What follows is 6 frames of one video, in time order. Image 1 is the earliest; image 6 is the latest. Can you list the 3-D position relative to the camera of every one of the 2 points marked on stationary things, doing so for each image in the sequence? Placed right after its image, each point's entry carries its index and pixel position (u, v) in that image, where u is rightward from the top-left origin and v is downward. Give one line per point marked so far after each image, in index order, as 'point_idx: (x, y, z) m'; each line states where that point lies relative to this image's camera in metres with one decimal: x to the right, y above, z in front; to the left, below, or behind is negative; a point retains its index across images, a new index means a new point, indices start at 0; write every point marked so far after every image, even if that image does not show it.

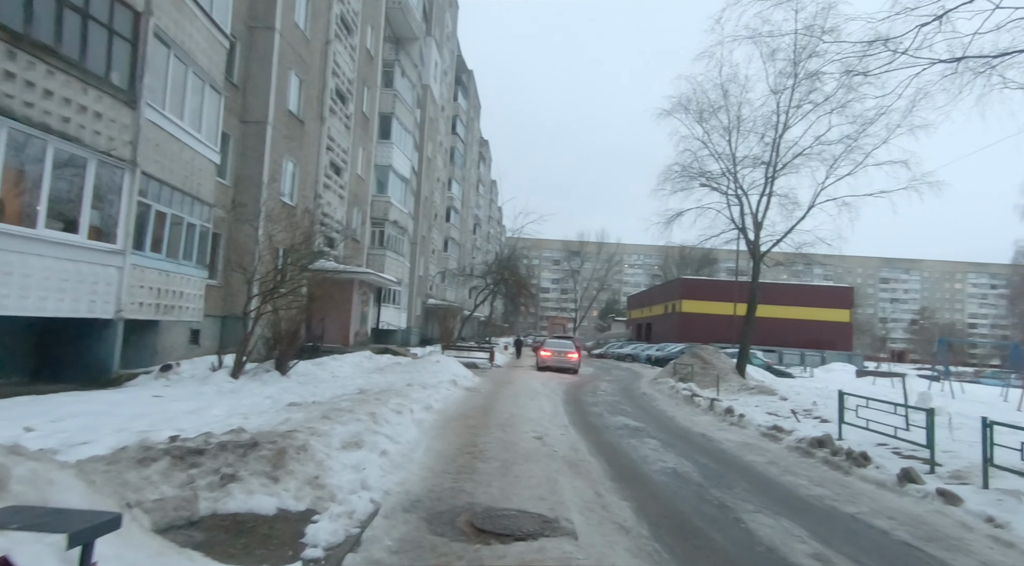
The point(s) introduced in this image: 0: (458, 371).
0: (-1.5, -2.4, +18.8) m
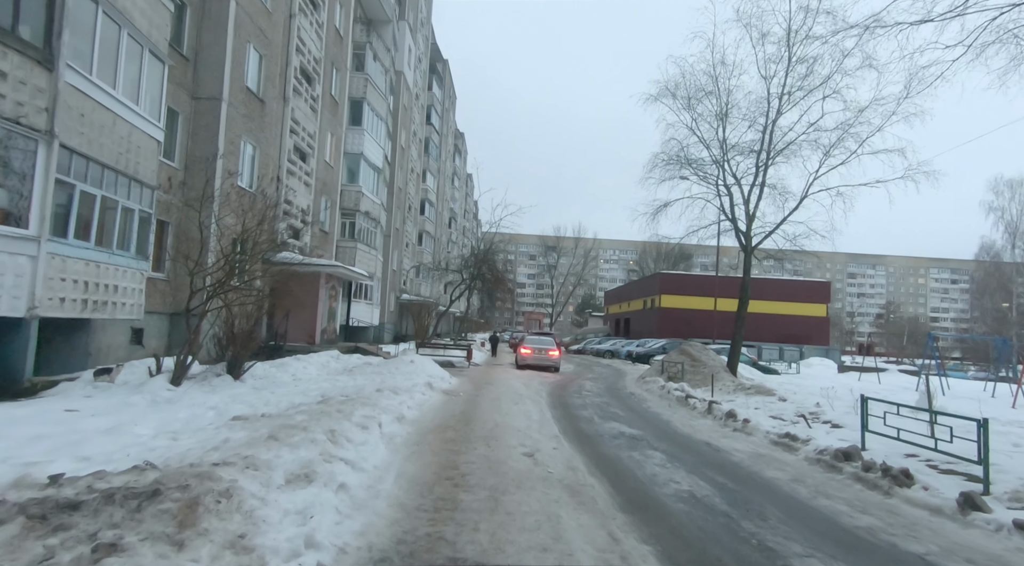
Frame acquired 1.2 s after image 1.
0: (-2.0, -2.3, +17.3) m
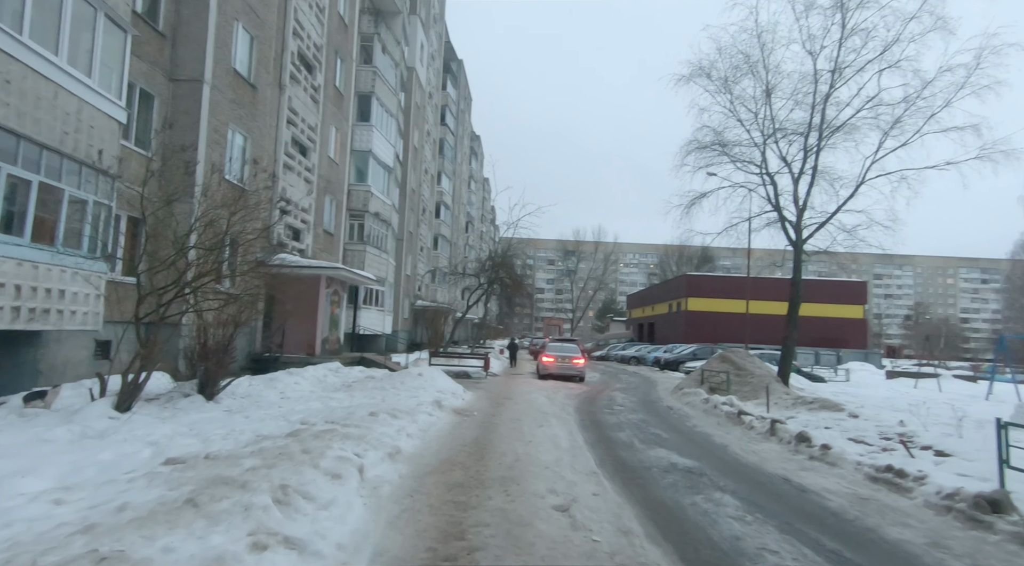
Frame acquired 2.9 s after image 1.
0: (-1.5, -2.3, +15.2) m
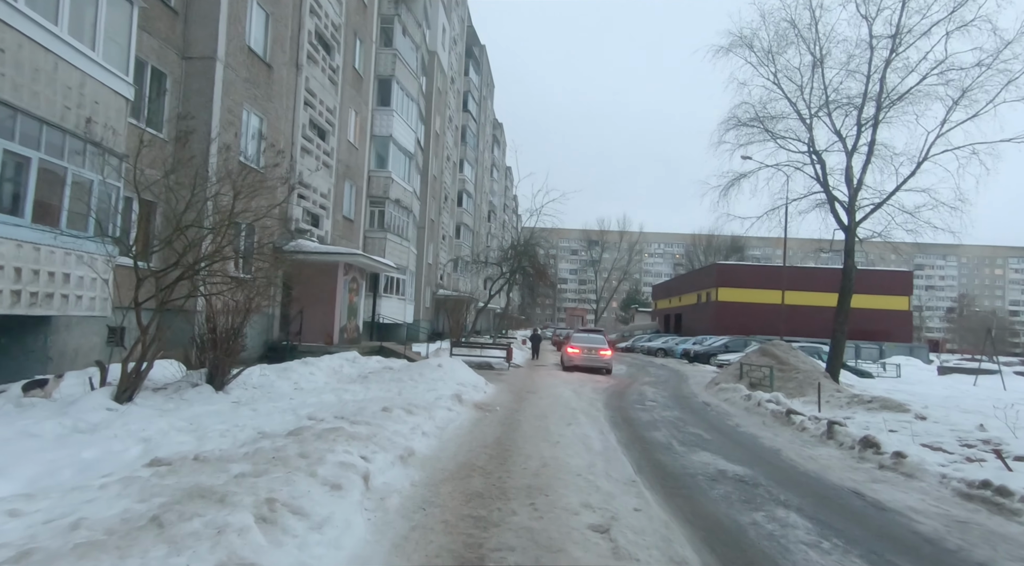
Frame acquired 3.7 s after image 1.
0: (-1.0, -2.0, +14.4) m
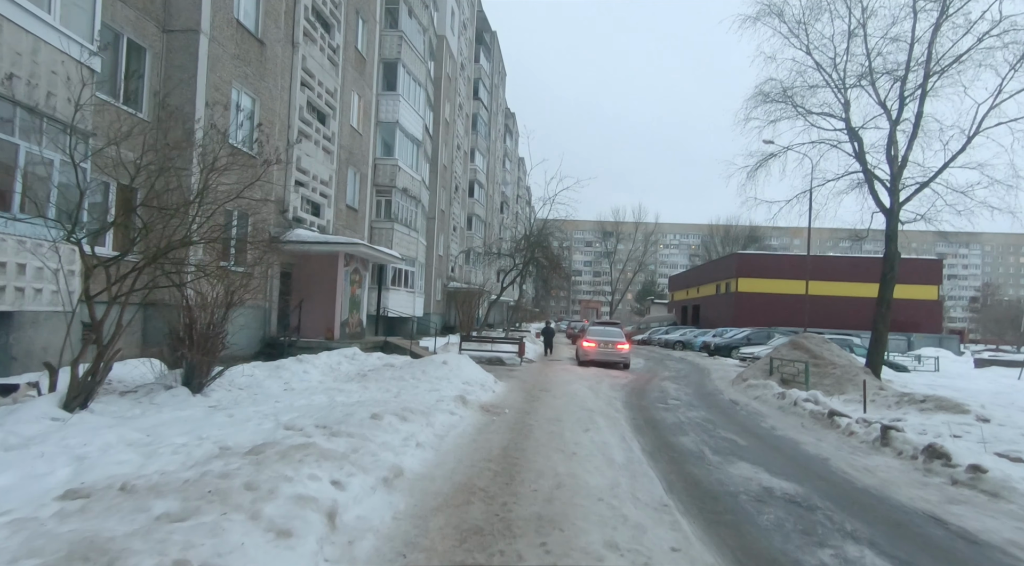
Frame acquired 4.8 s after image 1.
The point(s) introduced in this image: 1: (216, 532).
0: (-0.7, -1.8, +13.2) m
1: (-1.5, -1.3, +3.5) m
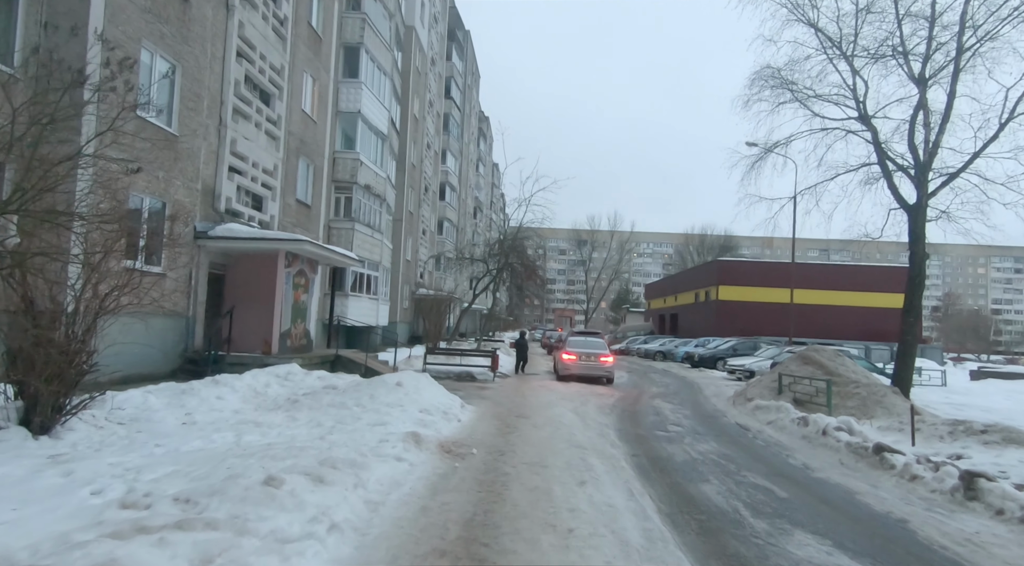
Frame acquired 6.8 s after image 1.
0: (-1.2, -1.9, +10.8) m
1: (-1.6, -1.2, +1.1) m
